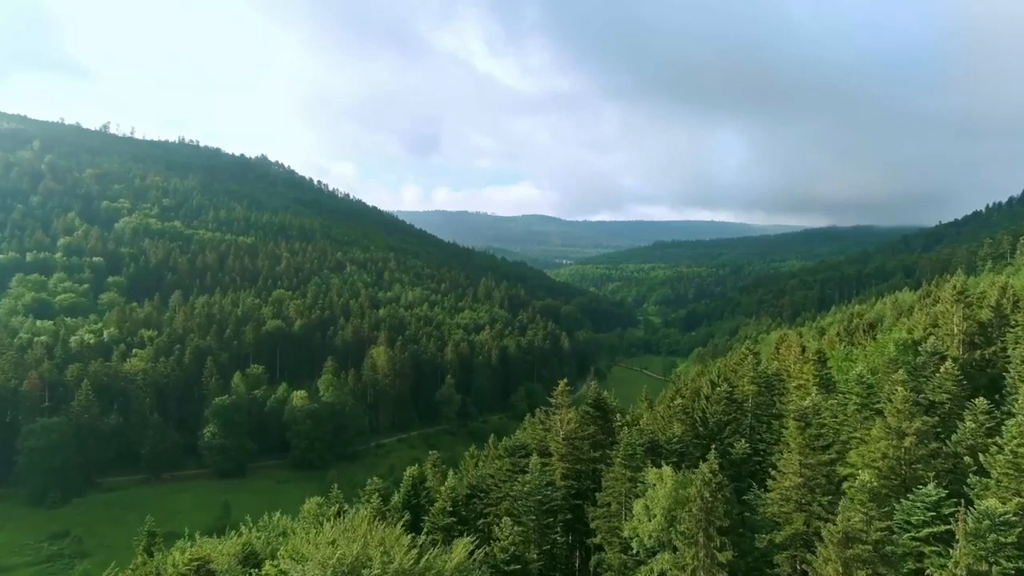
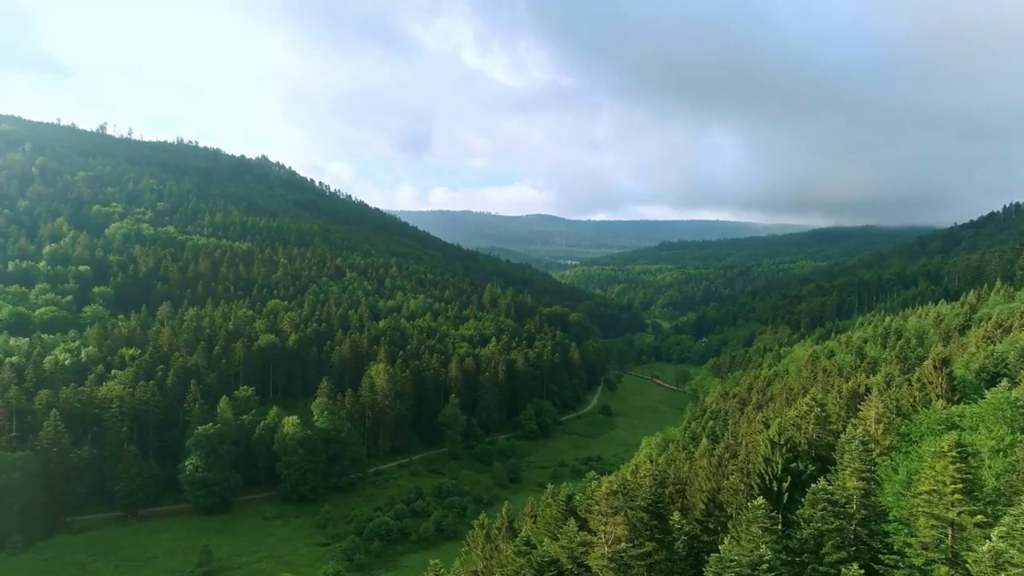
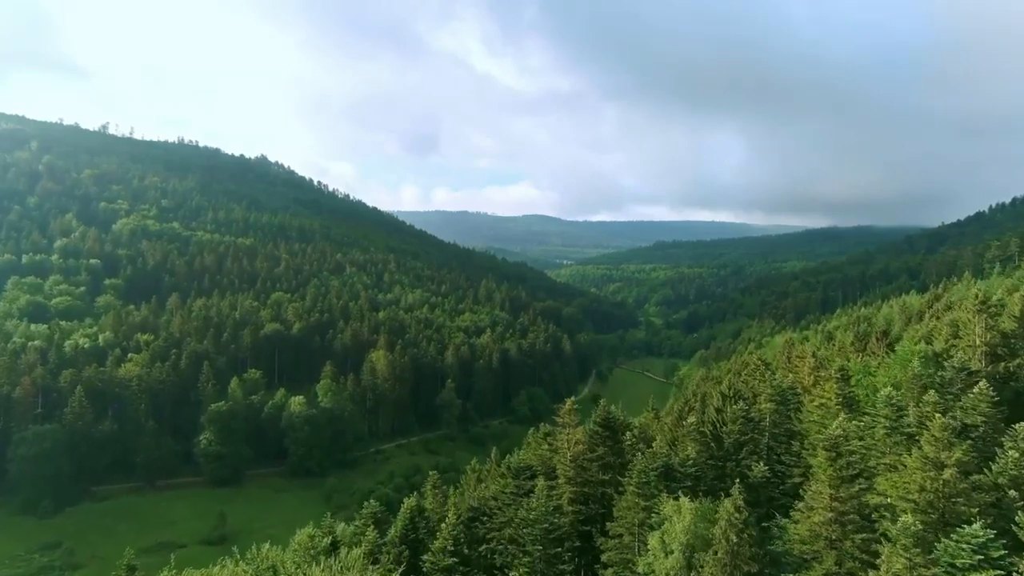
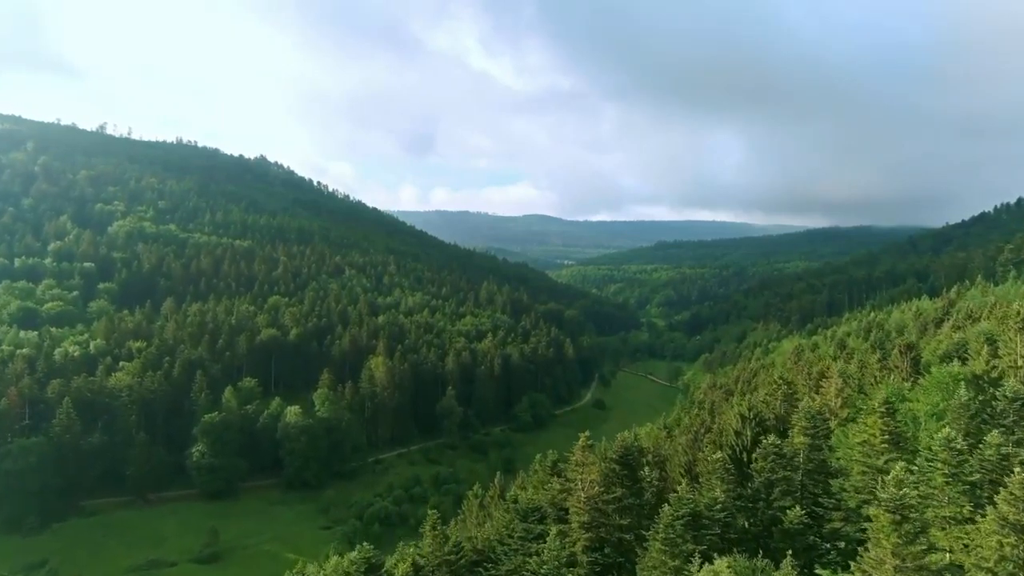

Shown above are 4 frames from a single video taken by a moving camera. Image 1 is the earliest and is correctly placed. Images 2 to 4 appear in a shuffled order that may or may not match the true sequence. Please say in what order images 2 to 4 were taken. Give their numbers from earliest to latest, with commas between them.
3, 4, 2
